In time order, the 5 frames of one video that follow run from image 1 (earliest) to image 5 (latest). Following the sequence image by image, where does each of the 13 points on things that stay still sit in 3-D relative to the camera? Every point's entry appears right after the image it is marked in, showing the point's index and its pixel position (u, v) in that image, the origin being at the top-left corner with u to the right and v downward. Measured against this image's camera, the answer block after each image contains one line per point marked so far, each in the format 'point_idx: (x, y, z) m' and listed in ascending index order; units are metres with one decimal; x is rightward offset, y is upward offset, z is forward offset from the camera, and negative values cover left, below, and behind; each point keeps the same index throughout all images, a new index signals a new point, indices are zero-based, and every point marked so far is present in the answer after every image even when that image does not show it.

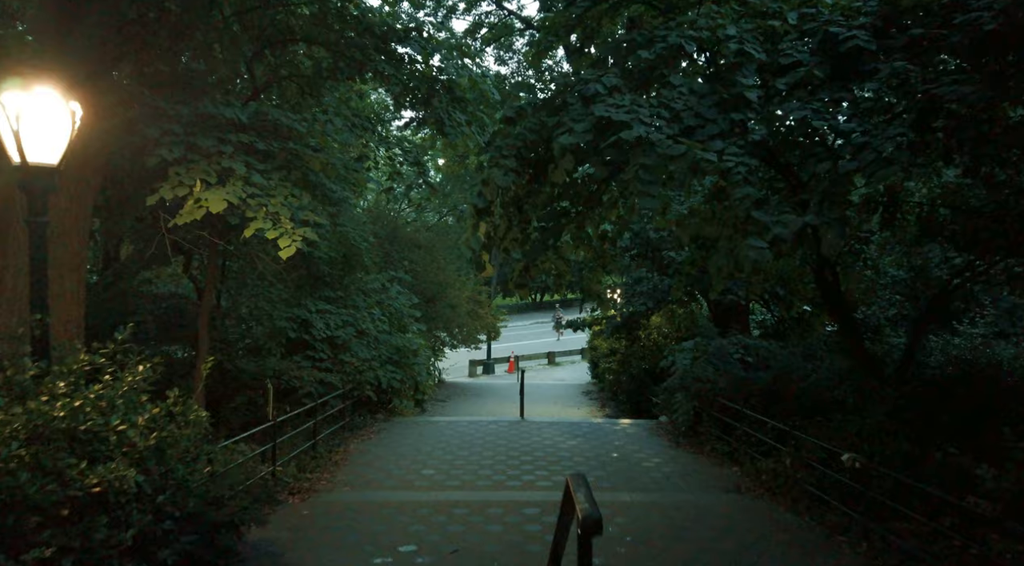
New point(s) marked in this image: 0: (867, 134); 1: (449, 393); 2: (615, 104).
0: (+2.2, +0.9, +4.4) m
1: (-1.7, -3.0, +19.9) m
2: (+0.7, +1.2, +4.8) m
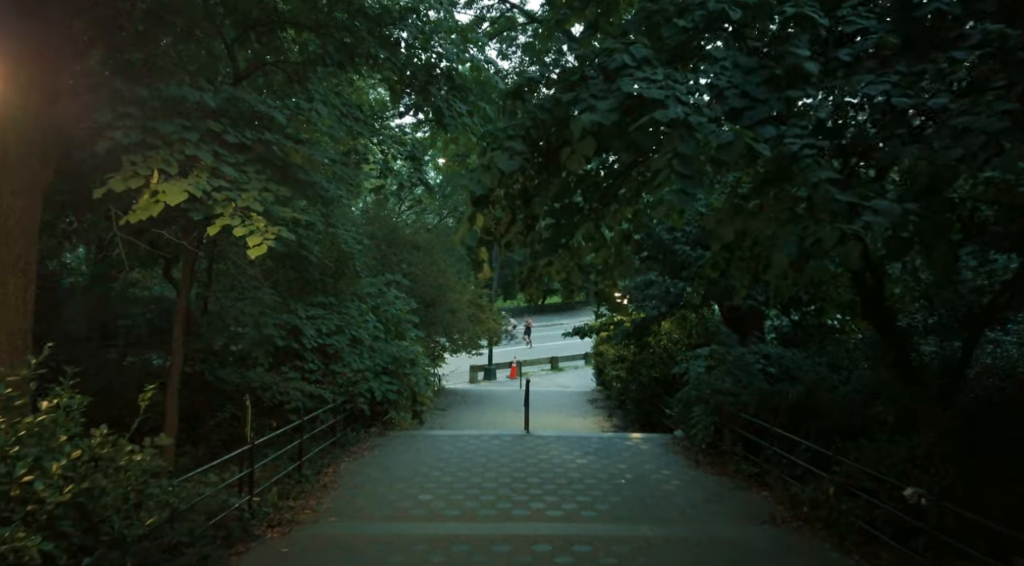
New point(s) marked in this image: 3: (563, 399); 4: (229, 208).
0: (+2.3, +0.9, +3.7) m
1: (-1.7, -3.1, +19.1) m
2: (+0.8, +1.2, +4.1) m
3: (+1.4, -3.2, +19.8) m
4: (-1.9, +0.5, +5.0) m
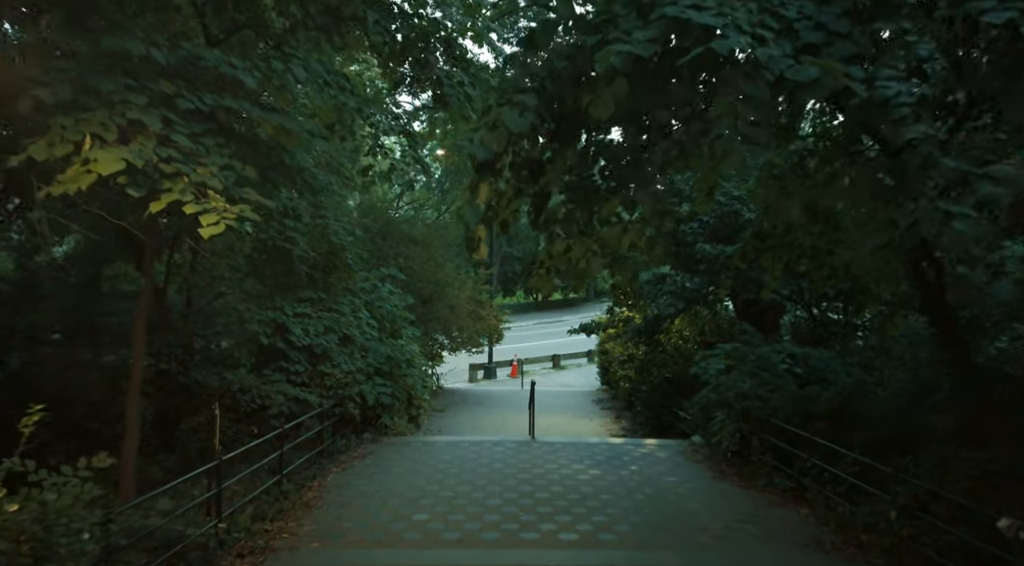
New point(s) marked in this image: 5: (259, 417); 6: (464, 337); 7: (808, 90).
0: (+2.3, +0.9, +2.8) m
1: (-1.6, -3.0, +18.3) m
2: (+0.8, +1.2, +3.2) m
3: (+1.4, -3.0, +19.0) m
4: (-1.9, +0.6, +4.1) m
5: (-3.1, -1.7, +8.9) m
6: (-1.3, -1.5, +19.9) m
7: (+1.2, +0.8, +2.8) m
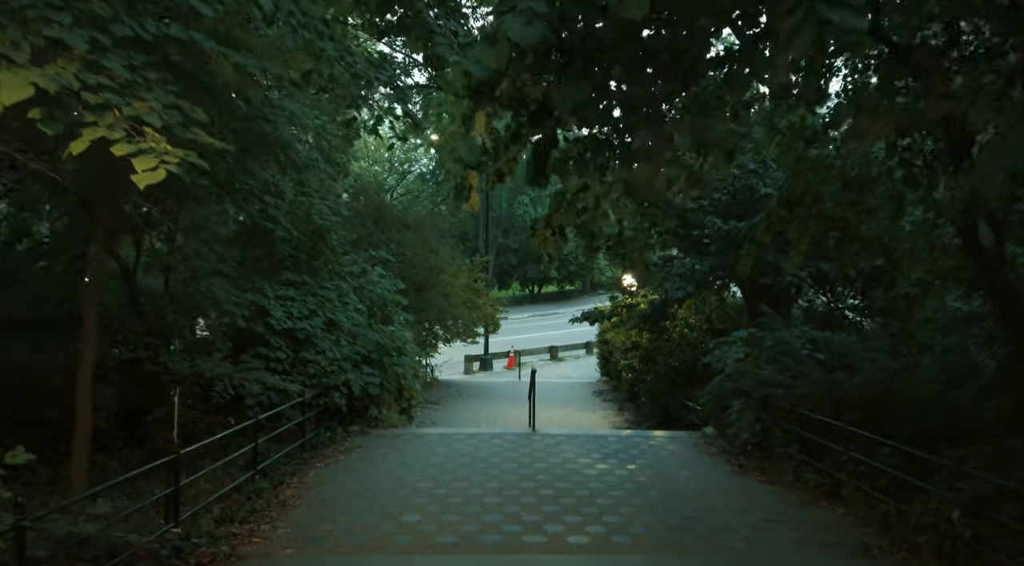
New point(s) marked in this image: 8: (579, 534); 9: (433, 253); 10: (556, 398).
0: (+2.3, +1.1, +2.1) m
1: (-1.7, -2.7, +17.6) m
2: (+0.8, +1.4, +2.5) m
3: (+1.4, -2.7, +18.3) m
4: (-1.9, +0.8, +3.4) m
5: (-3.1, -1.4, +8.2) m
6: (-1.4, -1.2, +19.1) m
7: (+1.2, +1.0, +2.1) m
8: (+0.5, -1.9, +5.4) m
9: (-1.8, +0.7, +17.0) m
10: (+1.0, -2.7, +16.8) m
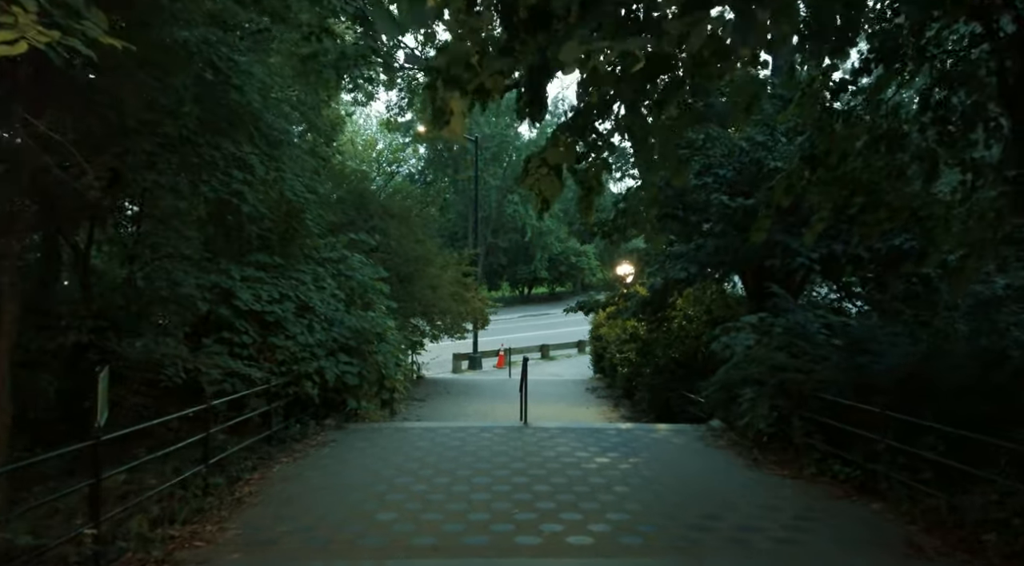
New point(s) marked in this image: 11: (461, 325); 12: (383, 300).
0: (+2.3, +1.4, +1.4) m
1: (-1.9, -2.5, +16.8) m
2: (+0.8, +1.7, +1.8) m
3: (+1.1, -2.5, +17.5) m
4: (-1.9, +1.1, +2.6) m
5: (-3.2, -1.2, +7.4) m
6: (-1.7, -1.0, +18.4) m
7: (+1.2, +1.2, +1.4) m
8: (+0.4, -1.6, +4.7) m
9: (-2.1, +0.9, +16.2) m
10: (+0.8, -2.5, +16.1) m
11: (-1.4, -1.1, +19.3) m
12: (-2.2, -0.3, +12.3) m
